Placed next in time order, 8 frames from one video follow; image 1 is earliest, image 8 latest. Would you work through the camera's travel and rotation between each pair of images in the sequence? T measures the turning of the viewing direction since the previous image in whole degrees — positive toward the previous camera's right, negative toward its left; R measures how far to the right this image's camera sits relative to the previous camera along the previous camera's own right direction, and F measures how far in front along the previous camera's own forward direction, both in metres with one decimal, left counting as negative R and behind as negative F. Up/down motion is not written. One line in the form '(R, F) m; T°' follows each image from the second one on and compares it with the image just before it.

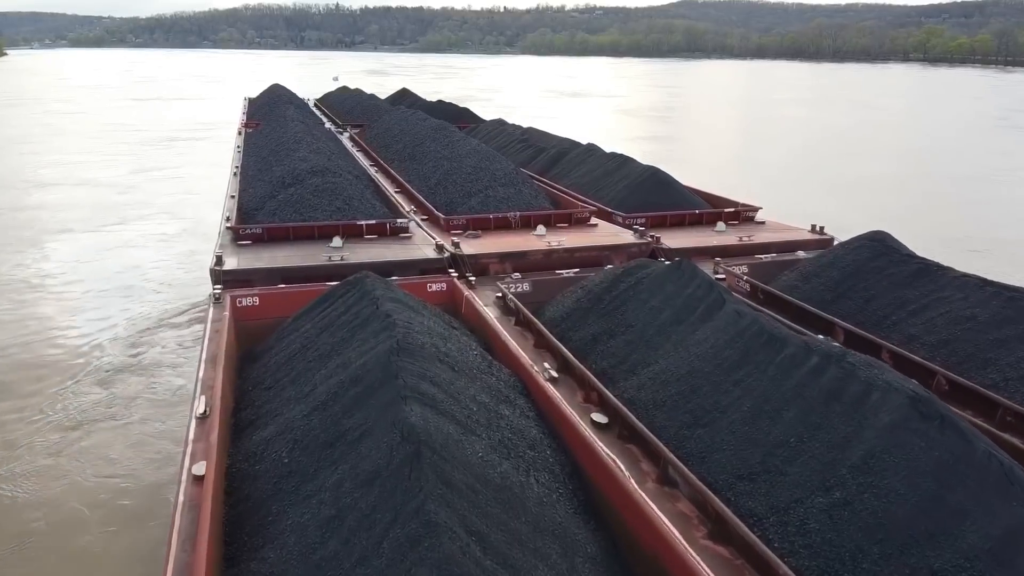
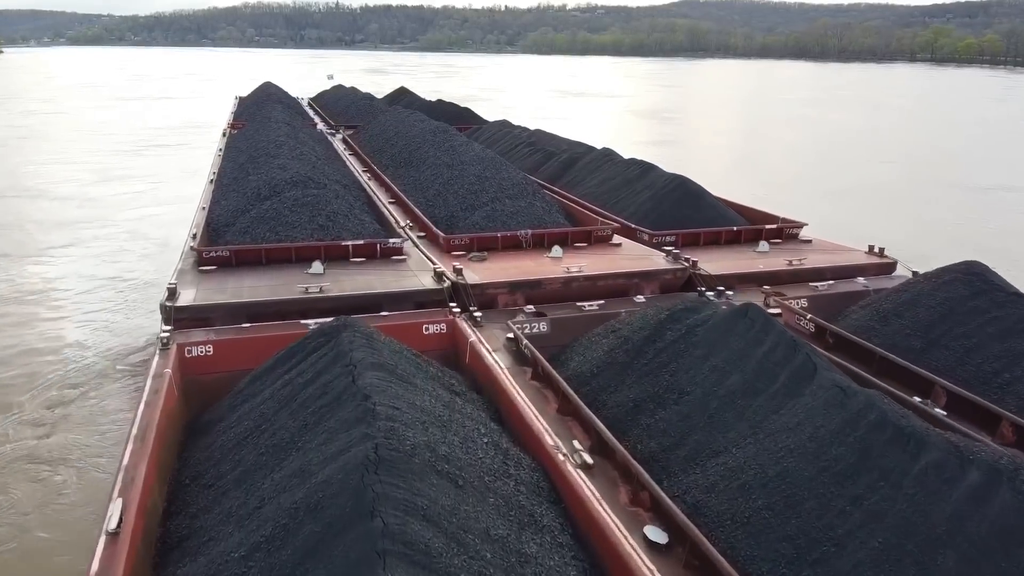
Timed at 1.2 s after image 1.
(-0.1, +1.2) m; 0°
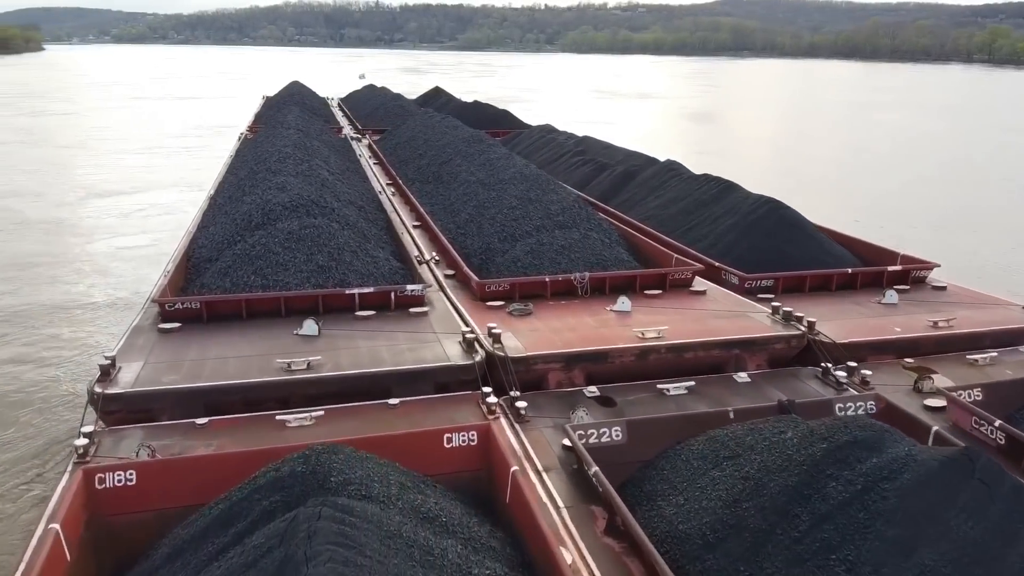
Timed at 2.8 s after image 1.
(-0.1, +1.6) m; -2°
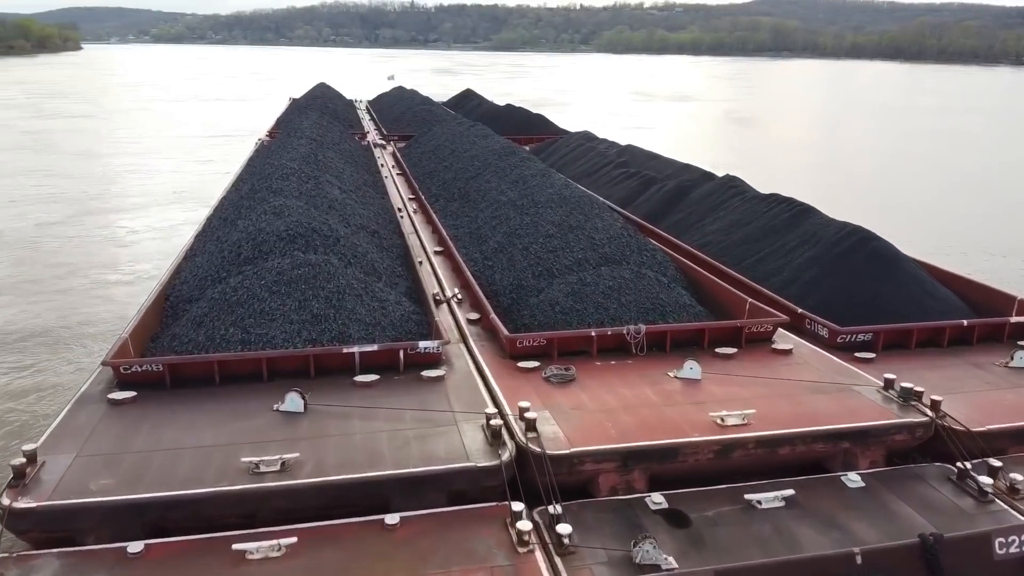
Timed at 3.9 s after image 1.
(0.0, +1.1) m; -2°
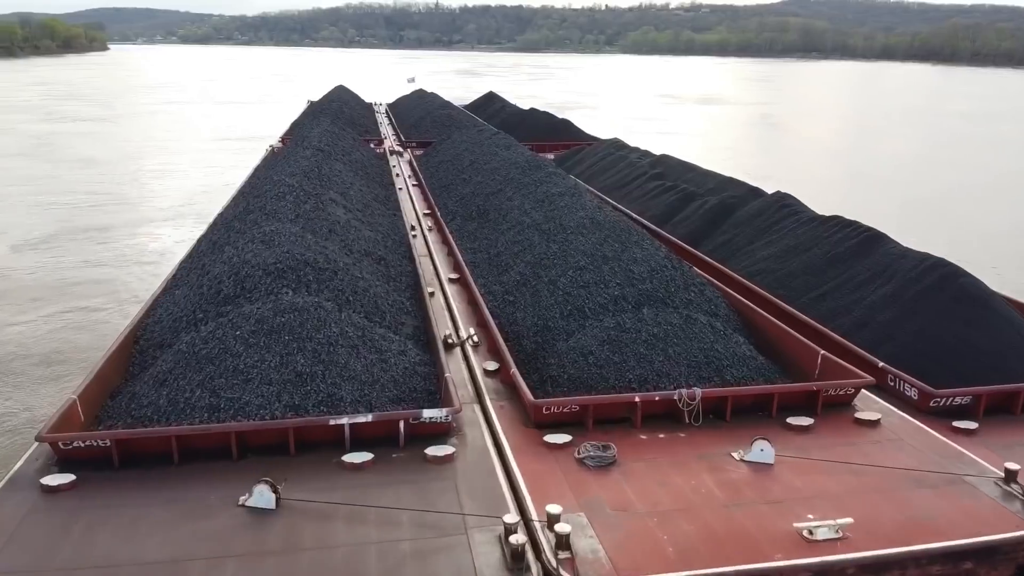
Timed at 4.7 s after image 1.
(0.0, +0.8) m; -2°
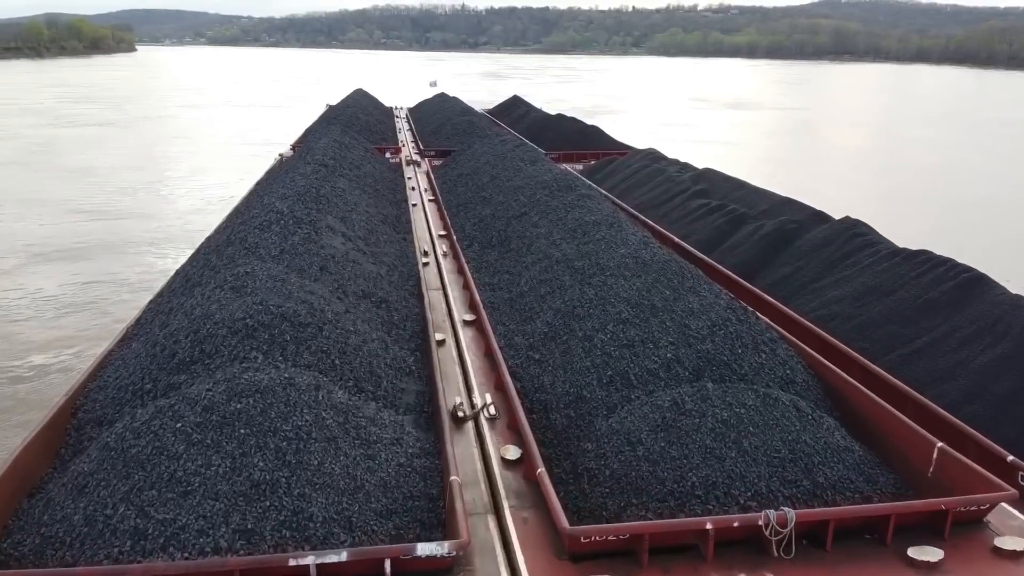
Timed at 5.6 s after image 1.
(0.0, +1.0) m; -2°
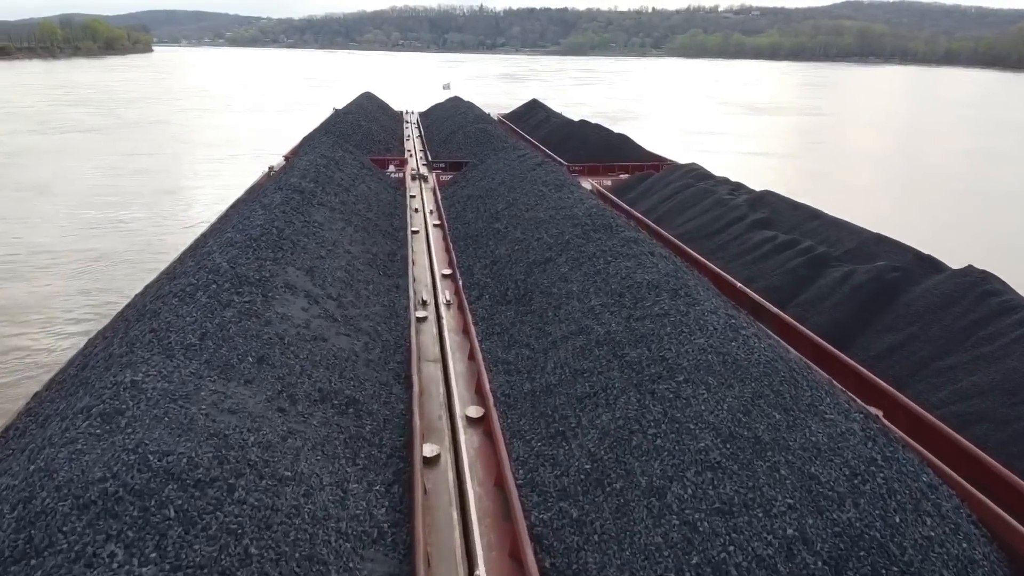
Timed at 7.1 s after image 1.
(0.0, +1.5) m; -1°
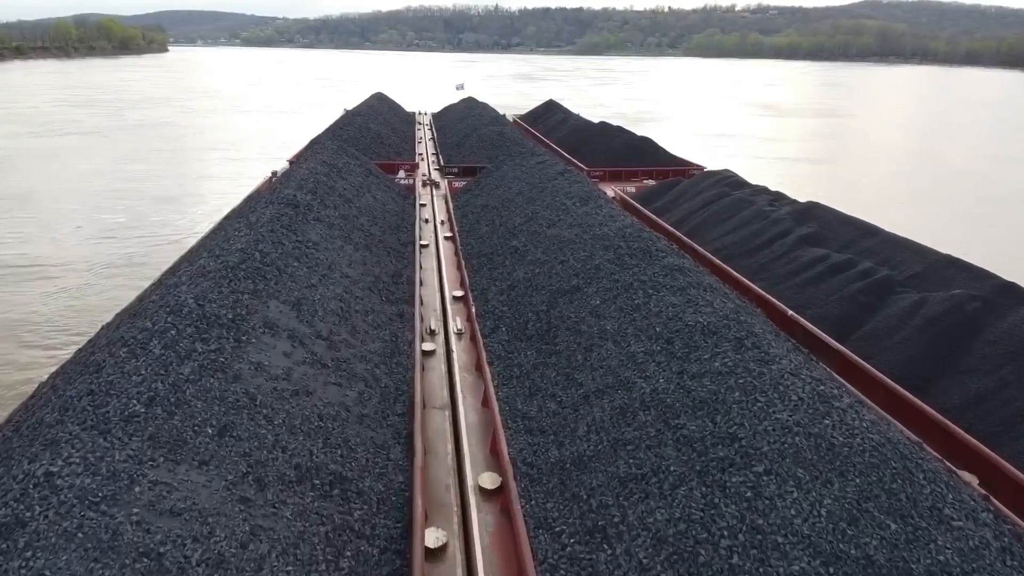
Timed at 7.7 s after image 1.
(0.0, +0.7) m; -1°
